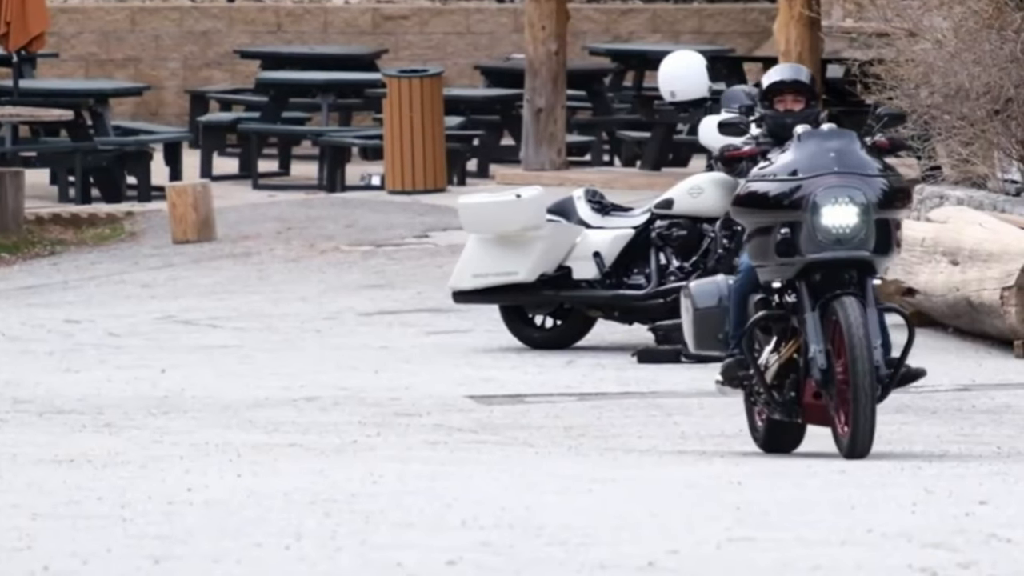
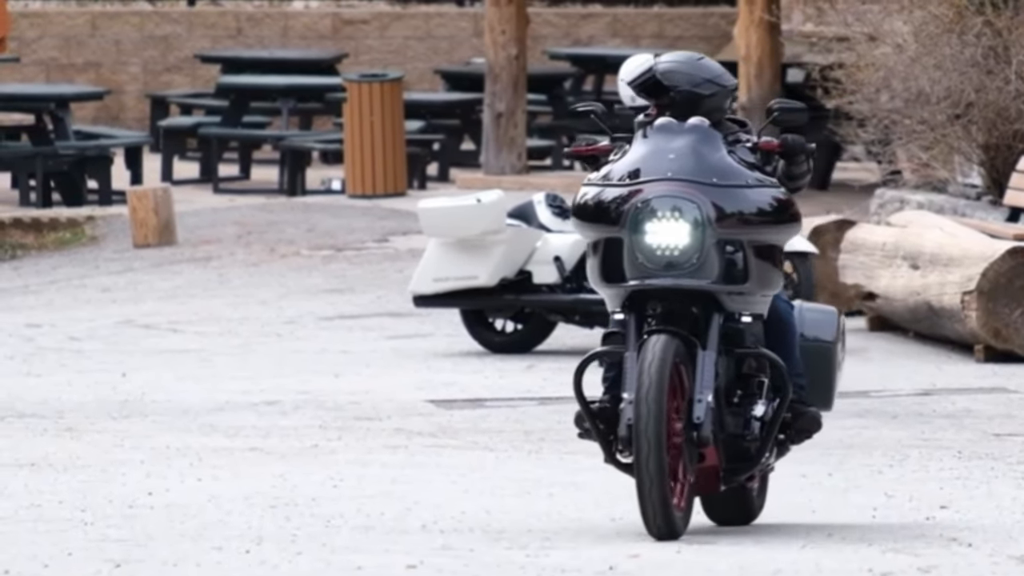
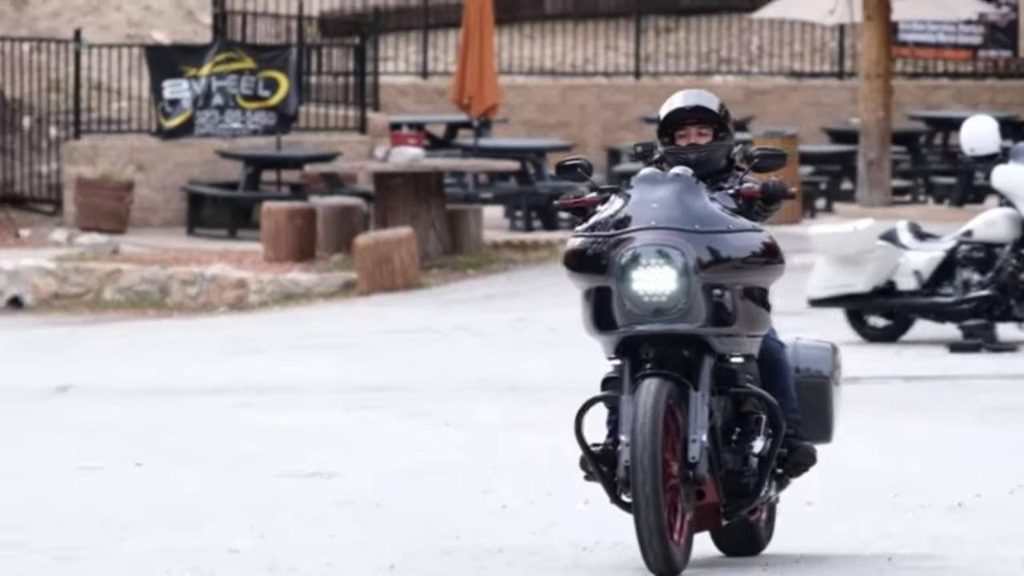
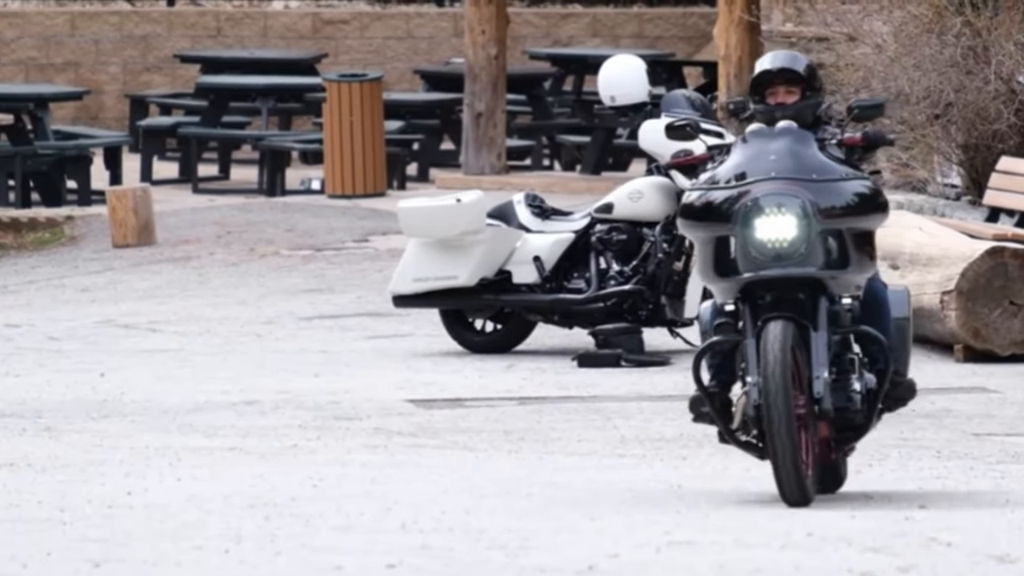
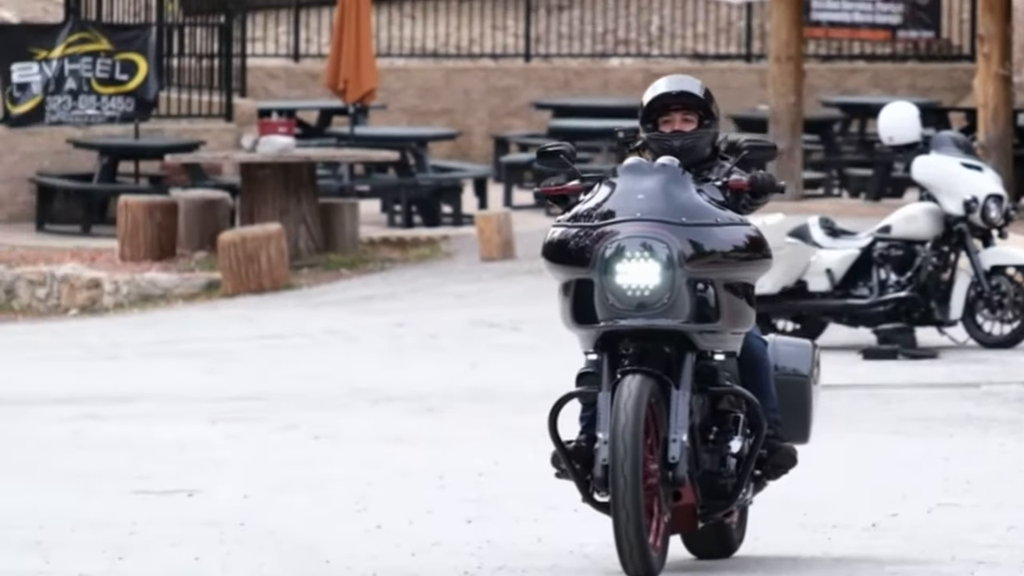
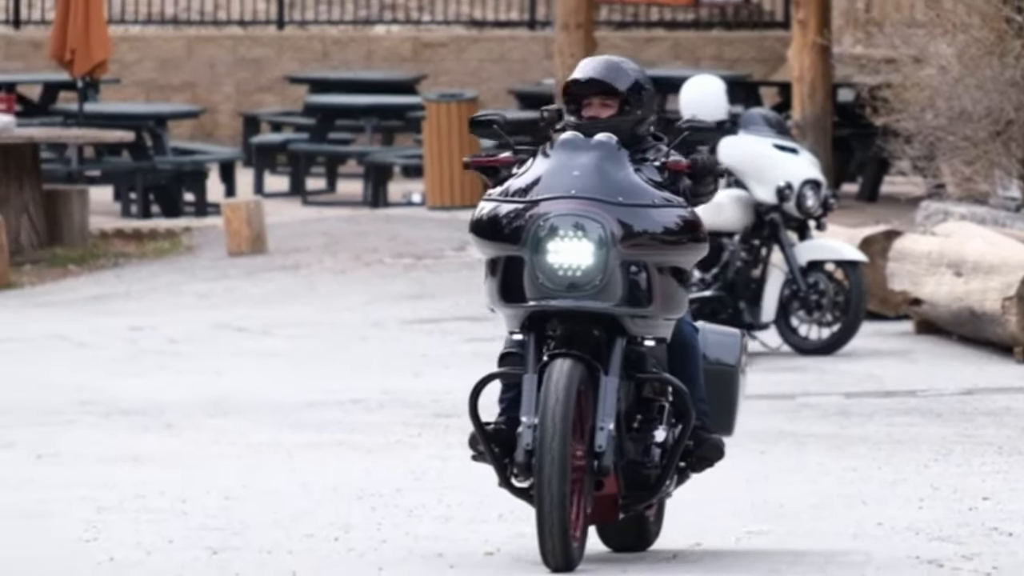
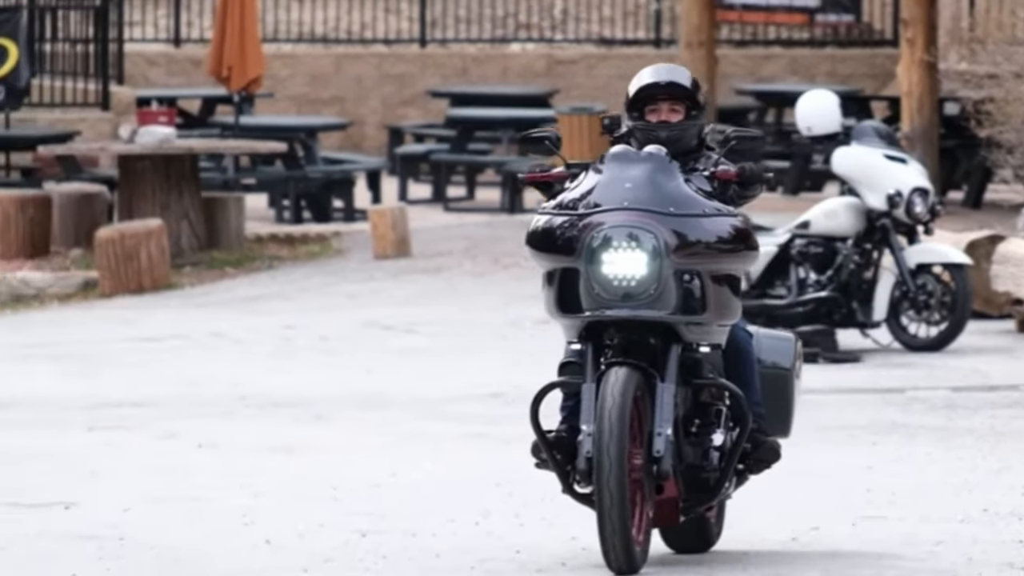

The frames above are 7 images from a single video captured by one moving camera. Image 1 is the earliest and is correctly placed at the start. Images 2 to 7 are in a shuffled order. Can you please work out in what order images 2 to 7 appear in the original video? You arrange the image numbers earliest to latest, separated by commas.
4, 2, 6, 7, 5, 3
